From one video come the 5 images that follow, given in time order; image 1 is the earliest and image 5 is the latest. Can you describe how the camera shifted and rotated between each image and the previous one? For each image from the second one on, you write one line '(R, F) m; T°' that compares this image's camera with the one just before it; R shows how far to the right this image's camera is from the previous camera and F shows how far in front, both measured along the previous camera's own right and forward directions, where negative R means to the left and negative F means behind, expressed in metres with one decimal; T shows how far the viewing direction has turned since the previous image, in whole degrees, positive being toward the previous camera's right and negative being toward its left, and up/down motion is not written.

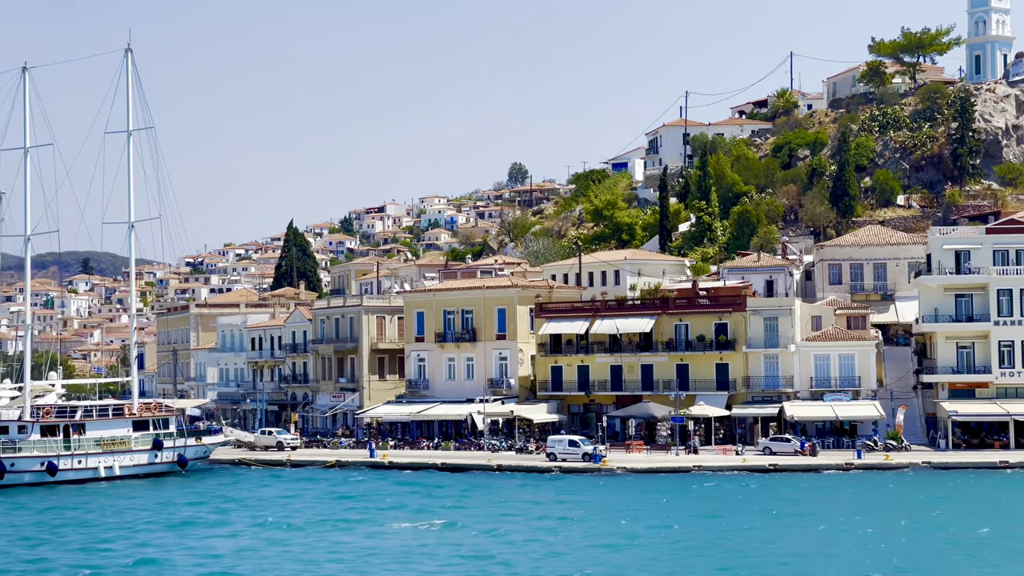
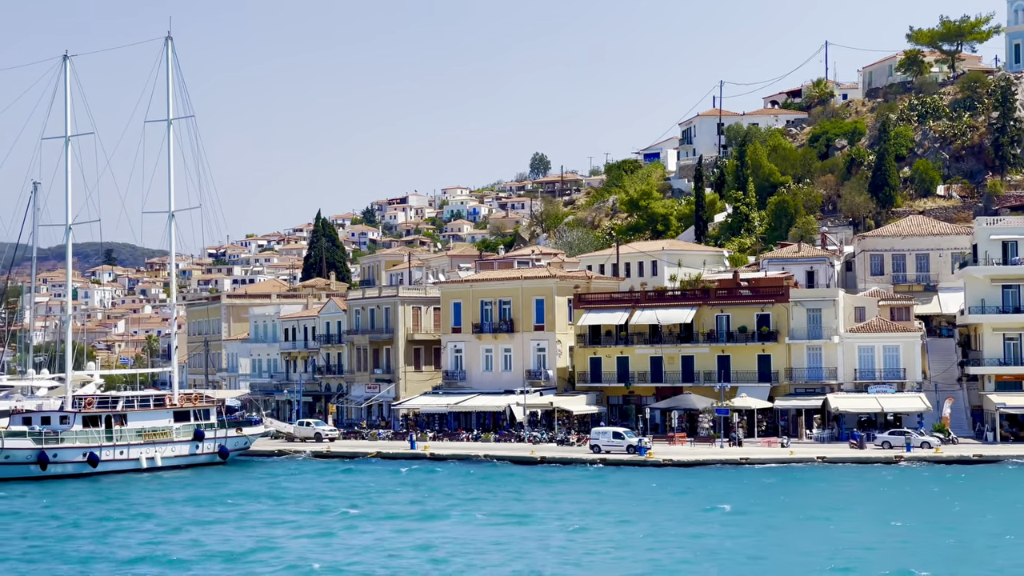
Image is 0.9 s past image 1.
(-1.1, +0.6) m; -1°
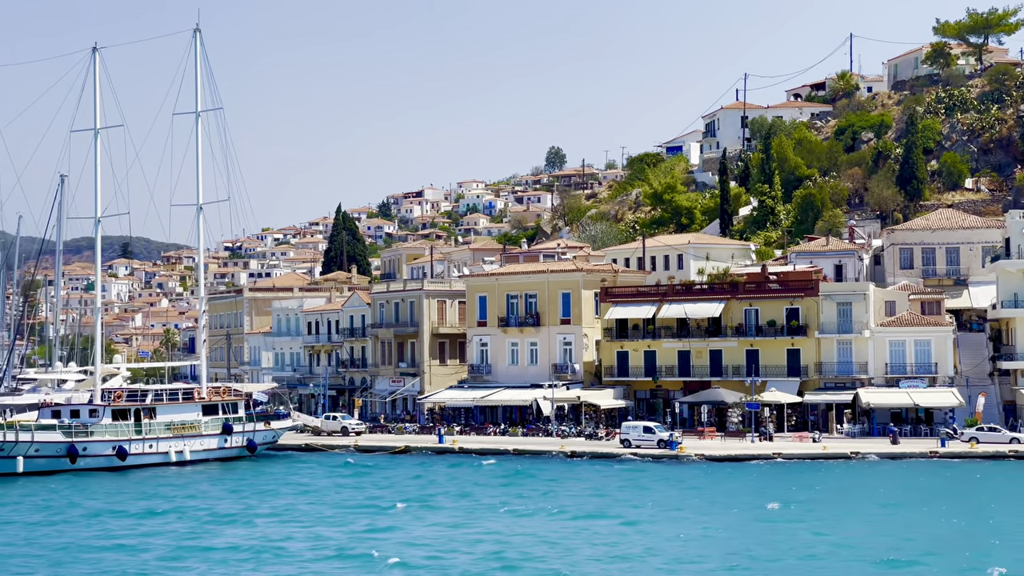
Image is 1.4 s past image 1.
(-0.7, +0.4) m; 0°
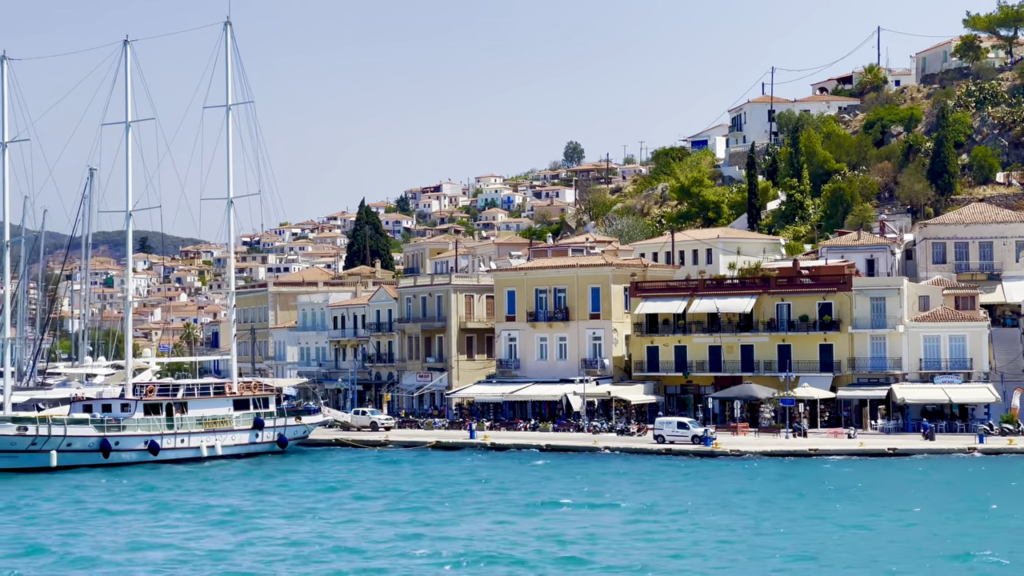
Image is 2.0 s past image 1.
(-0.7, +0.4) m; -1°
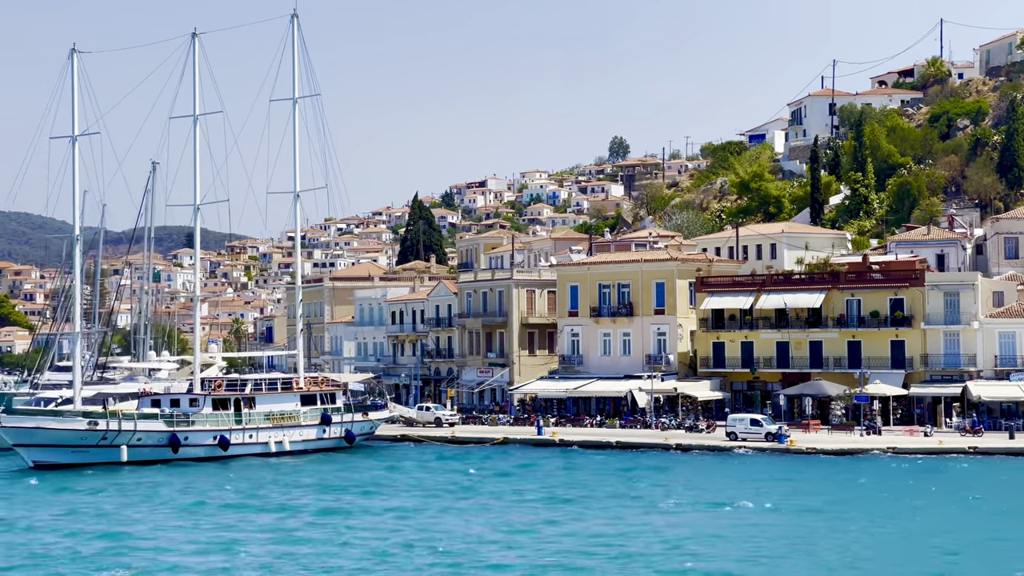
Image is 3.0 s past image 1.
(-1.2, +0.7) m; -1°
